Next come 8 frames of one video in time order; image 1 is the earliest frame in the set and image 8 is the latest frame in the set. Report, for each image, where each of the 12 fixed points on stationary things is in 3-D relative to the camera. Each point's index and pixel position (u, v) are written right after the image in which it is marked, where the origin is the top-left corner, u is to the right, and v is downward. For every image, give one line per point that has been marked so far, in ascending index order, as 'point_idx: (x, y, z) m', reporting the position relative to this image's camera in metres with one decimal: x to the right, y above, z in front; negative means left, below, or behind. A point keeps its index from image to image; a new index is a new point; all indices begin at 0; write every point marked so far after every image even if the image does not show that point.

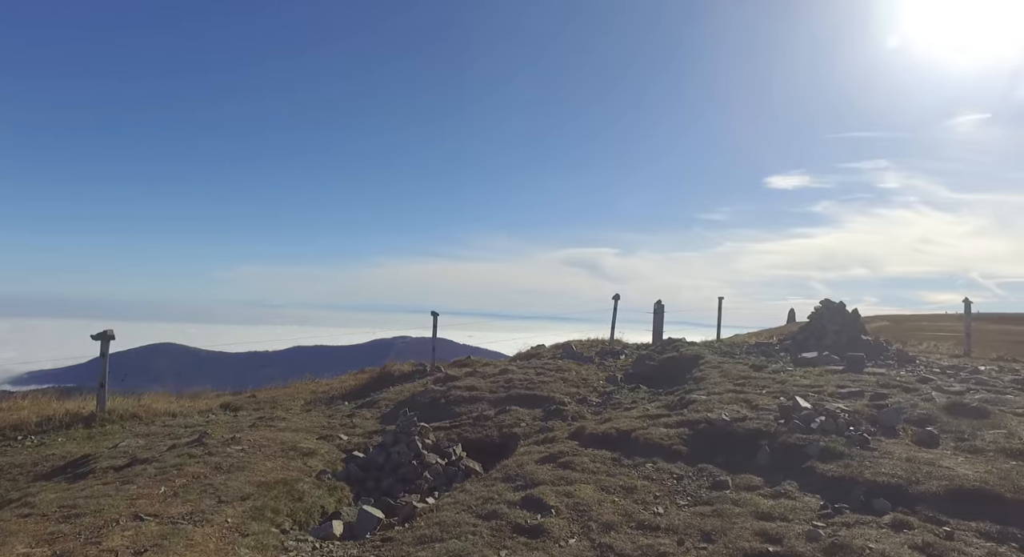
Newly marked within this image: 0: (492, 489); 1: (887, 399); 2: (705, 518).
0: (-0.3, -3.2, +9.4) m
1: (+8.3, -2.7, +14.1) m
2: (+2.6, -3.2, +8.4) m
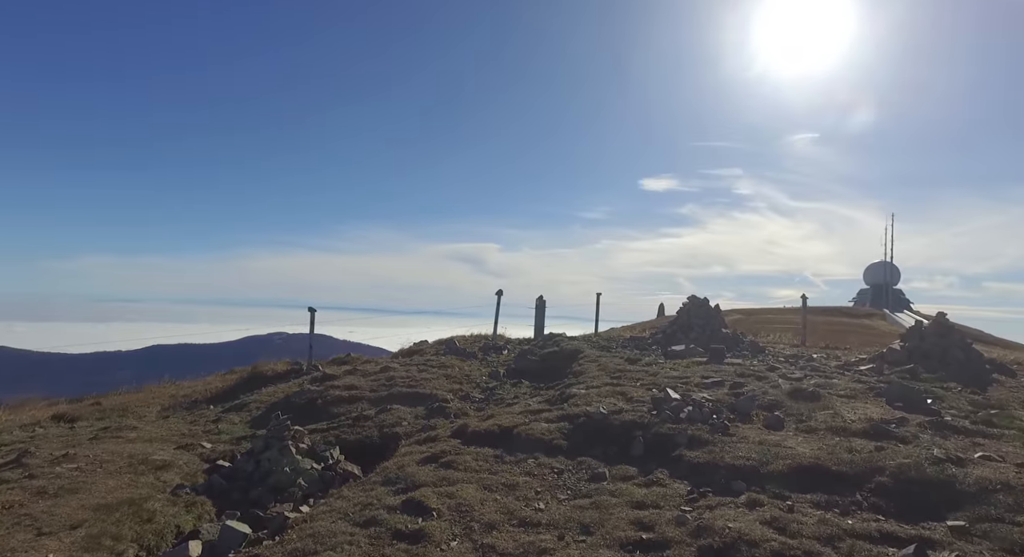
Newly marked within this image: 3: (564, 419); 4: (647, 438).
0: (-2.0, -3.1, +9.1) m
1: (+5.6, -2.6, +15.2) m
2: (+1.0, -3.1, +8.6) m
3: (+1.1, -2.9, +12.9) m
4: (+2.4, -2.9, +11.4) m
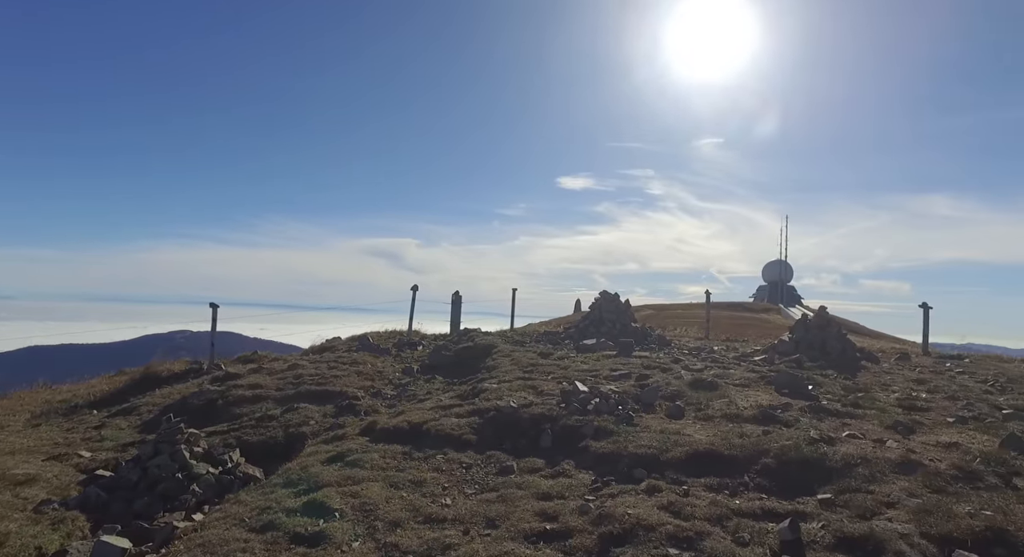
0: (-3.4, -3.0, +8.7) m
1: (+3.4, -2.5, +15.8) m
2: (-0.3, -3.1, +8.6) m
3: (-0.8, -2.8, +12.9) m
4: (+0.8, -2.8, +11.6) m
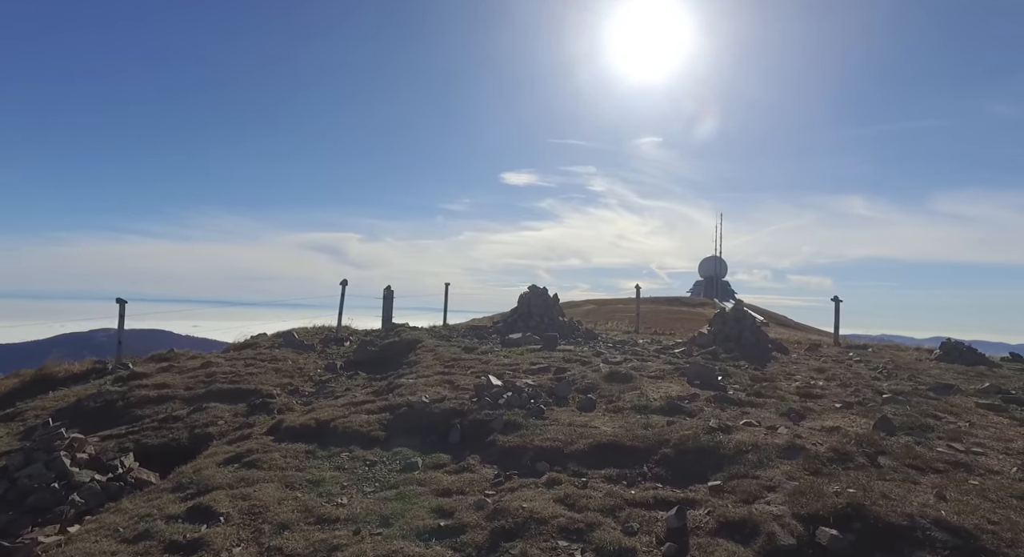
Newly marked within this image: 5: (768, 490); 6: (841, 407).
0: (-4.7, -2.9, +8.3) m
1: (+1.4, -2.4, +16.0) m
2: (-1.7, -3.0, +8.4) m
3: (-2.5, -2.7, +12.7) m
4: (-0.9, -2.7, +11.5) m
5: (+3.3, -2.7, +8.1) m
6: (+6.4, -2.5, +12.2) m
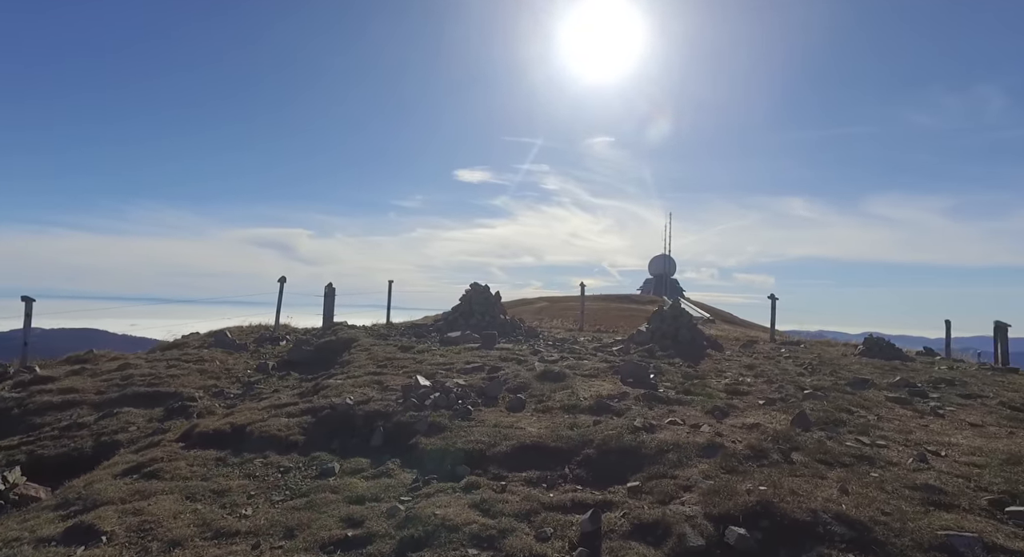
0: (-5.8, -2.9, +7.6) m
1: (-0.3, -2.3, +15.8) m
2: (-2.8, -3.0, +8.0) m
3: (-4.0, -2.6, +12.2) m
4: (-2.2, -2.6, +11.2) m
5: (+2.2, -2.7, +8.1) m
6: (+5.0, -2.5, +12.4) m
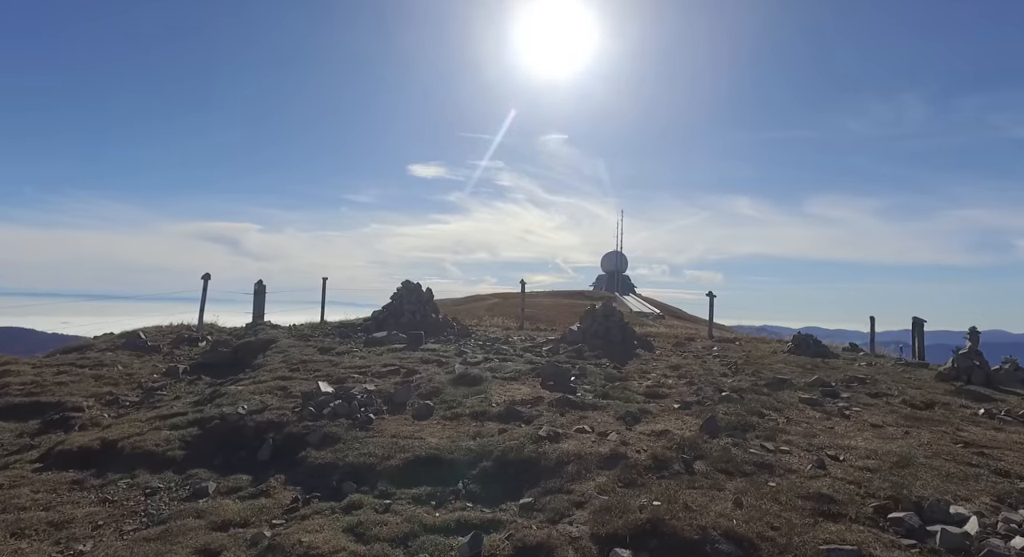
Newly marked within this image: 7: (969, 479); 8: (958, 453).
0: (-7.2, -2.9, +6.6) m
1: (-2.3, -2.3, +15.1) m
2: (-4.2, -3.0, +7.2) m
3: (-5.7, -2.6, +11.3) m
4: (-3.8, -2.7, +10.3) m
5: (+0.8, -2.8, +7.6) m
6: (+3.2, -2.5, +12.2) m
7: (+5.9, -2.6, +8.2) m
8: (+6.6, -2.6, +9.3) m
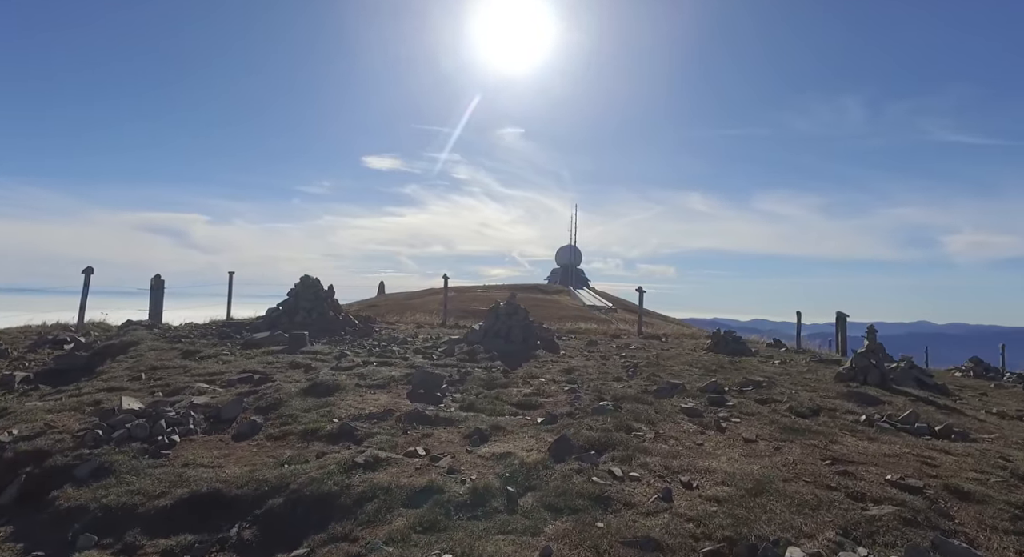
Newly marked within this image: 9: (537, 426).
0: (-9.4, -2.9, +4.5) m
1: (-5.2, -2.3, +13.4) m
2: (-6.5, -3.0, +5.4) m
3: (-8.3, -2.6, +9.3) m
4: (-6.4, -2.6, +8.5) m
5: (-1.6, -2.8, +6.2) m
6: (+0.5, -2.5, +10.9) m
7: (+3.5, -2.6, +7.1) m
8: (+4.1, -2.6, +8.3) m
9: (+0.4, -2.5, +10.5) m
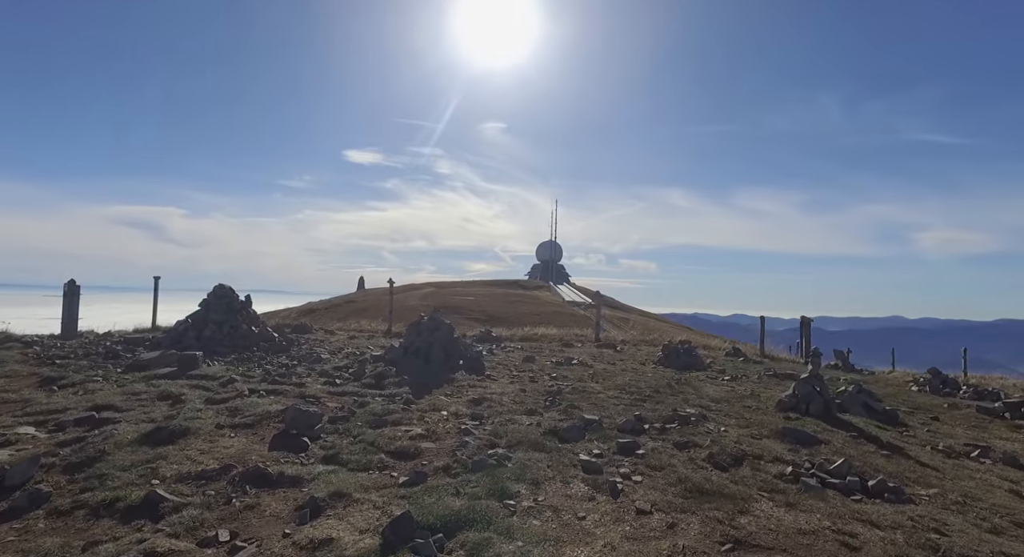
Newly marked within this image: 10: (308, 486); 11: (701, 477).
0: (-11.2, -3.4, +2.3) m
1: (-7.4, -2.7, +11.4) m
2: (-8.3, -3.5, +3.3) m
3: (-10.3, -3.0, +7.2) m
4: (-8.4, -3.1, +6.5) m
5: (-3.4, -3.3, +4.3) m
6: (-1.5, -2.9, +9.1) m
7: (+1.6, -3.1, +5.5) m
8: (+2.1, -3.1, +6.6) m
9: (-1.6, -2.9, +8.7) m
10: (-2.8, -2.9, +8.9) m
11: (+2.9, -3.0, +9.7) m
